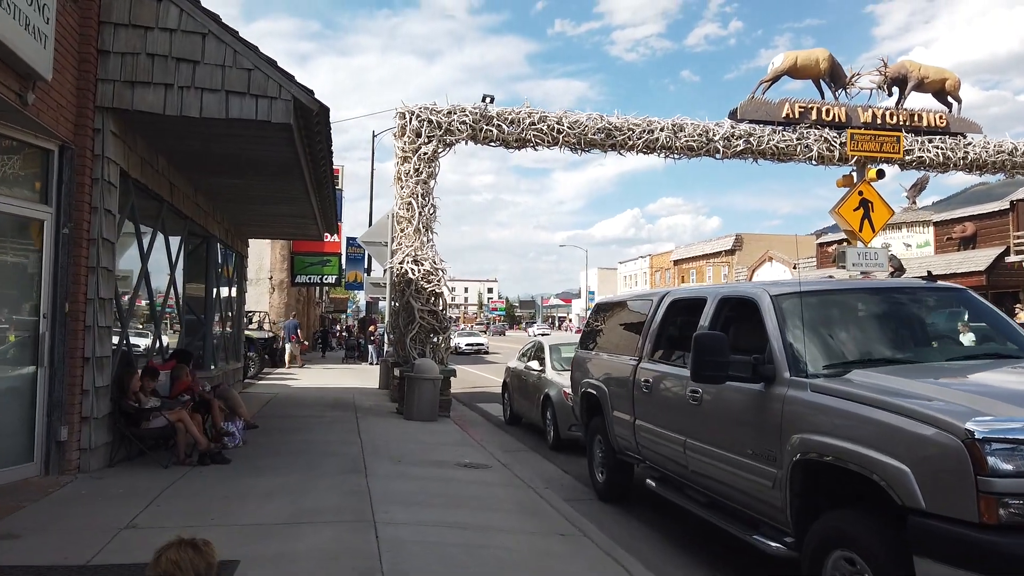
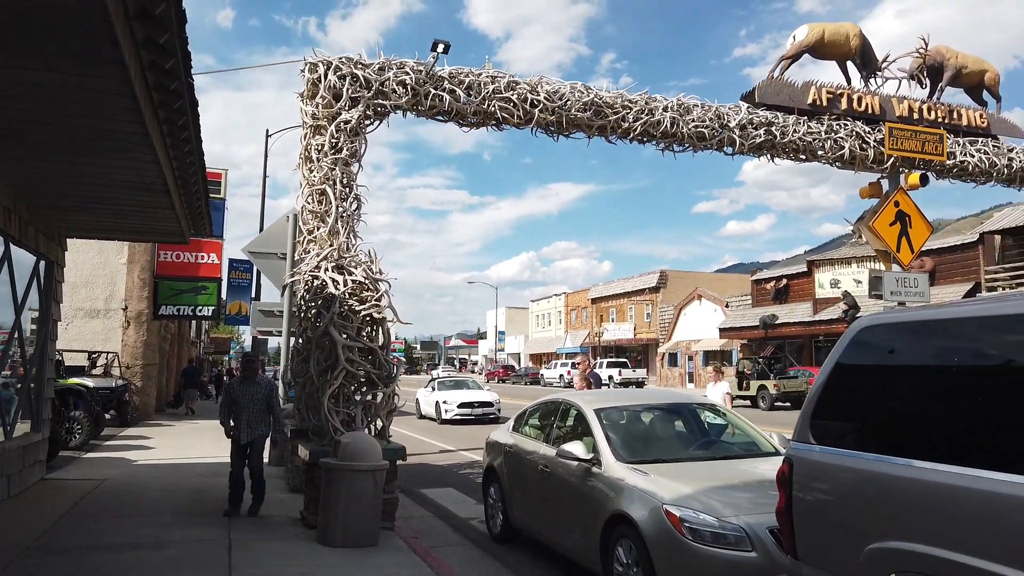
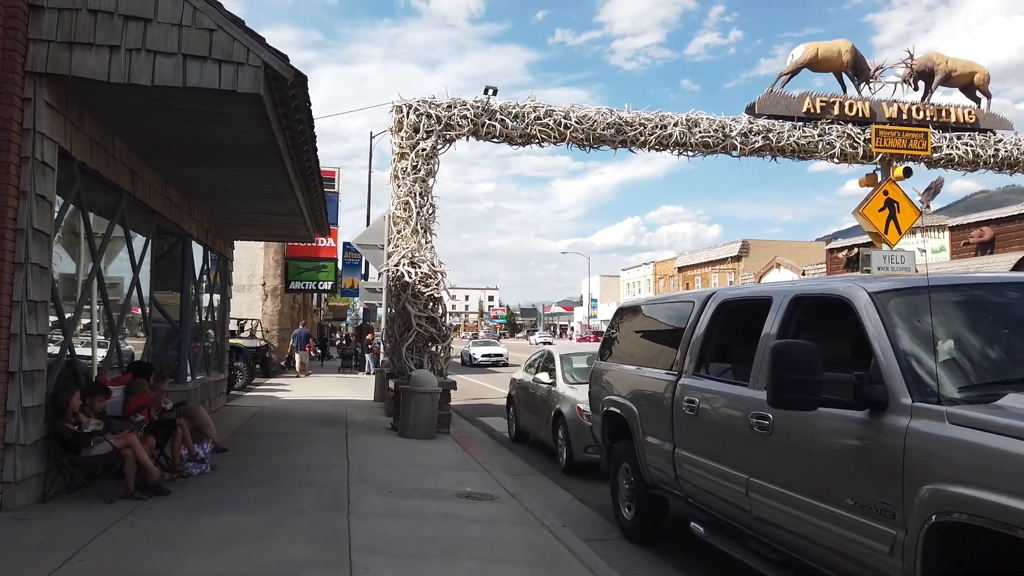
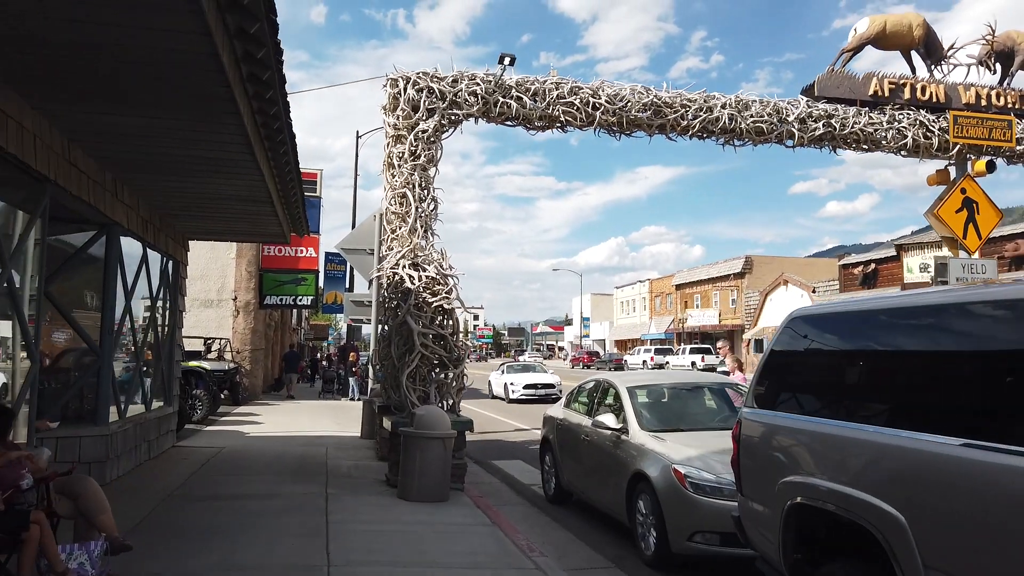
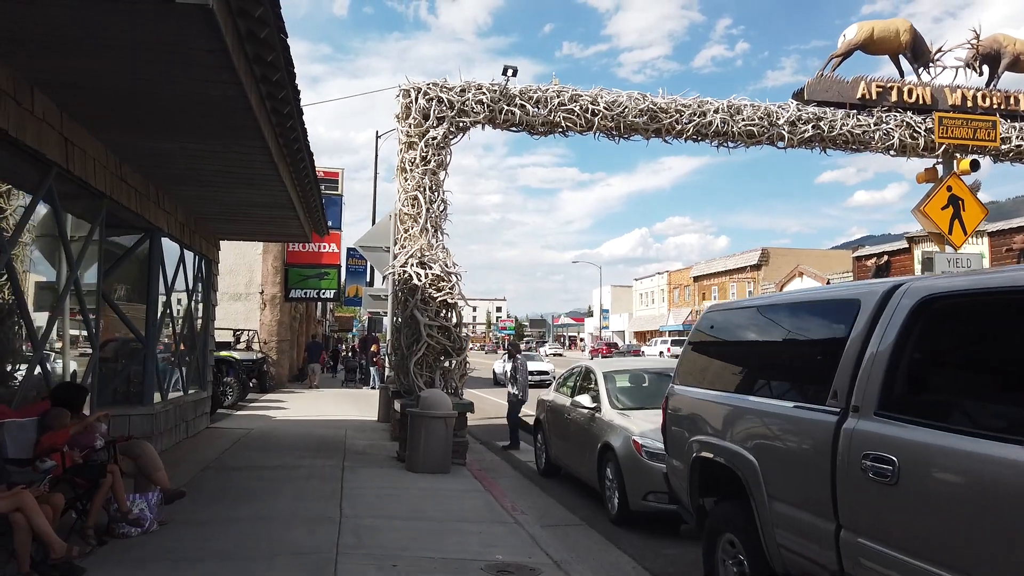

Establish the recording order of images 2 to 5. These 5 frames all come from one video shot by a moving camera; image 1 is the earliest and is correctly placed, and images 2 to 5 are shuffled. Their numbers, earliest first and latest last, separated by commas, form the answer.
3, 5, 4, 2
